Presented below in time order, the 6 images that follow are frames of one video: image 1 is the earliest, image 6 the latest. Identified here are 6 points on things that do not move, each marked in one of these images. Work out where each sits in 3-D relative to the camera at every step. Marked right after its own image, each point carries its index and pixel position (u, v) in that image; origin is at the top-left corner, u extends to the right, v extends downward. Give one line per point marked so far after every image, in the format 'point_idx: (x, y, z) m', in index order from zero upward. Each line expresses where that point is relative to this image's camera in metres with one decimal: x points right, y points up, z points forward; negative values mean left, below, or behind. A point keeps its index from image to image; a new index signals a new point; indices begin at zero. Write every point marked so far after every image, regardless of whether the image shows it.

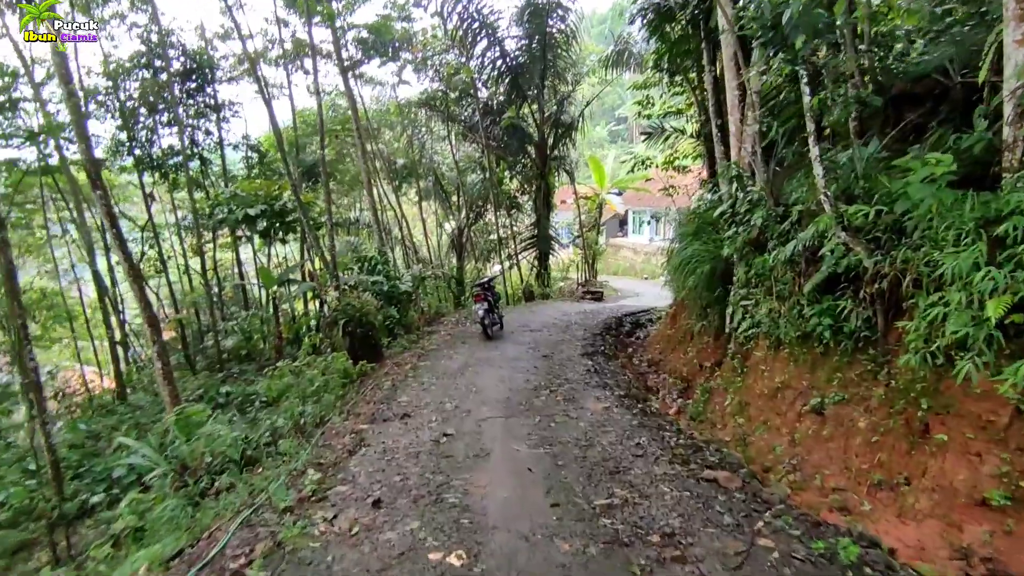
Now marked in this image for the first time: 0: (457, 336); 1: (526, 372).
0: (-0.8, -0.7, +8.3) m
1: (+0.1, -0.8, +5.8) m
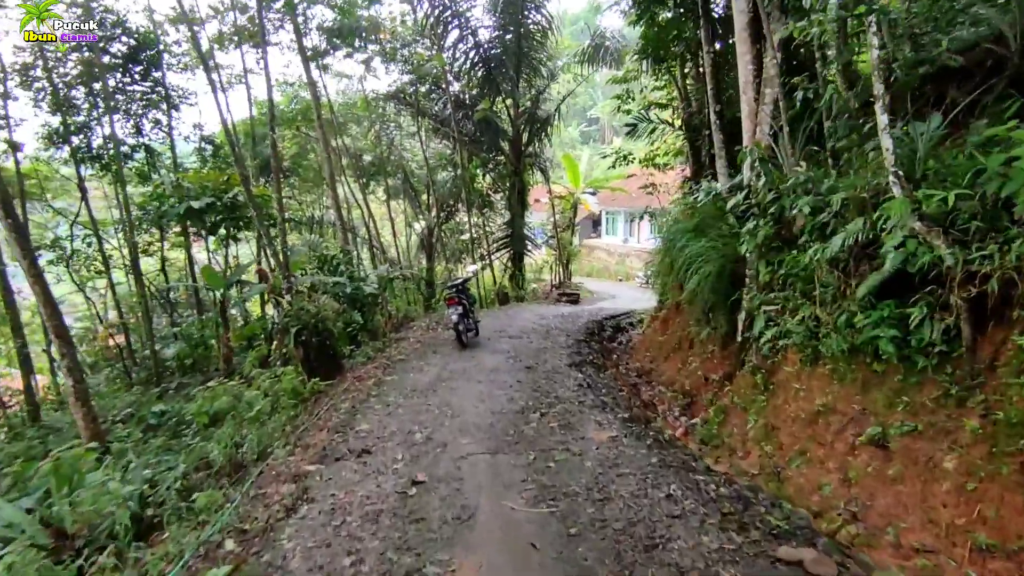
0: (-1.1, -0.7, +7.5) m
1: (0.0, -0.8, +5.0) m
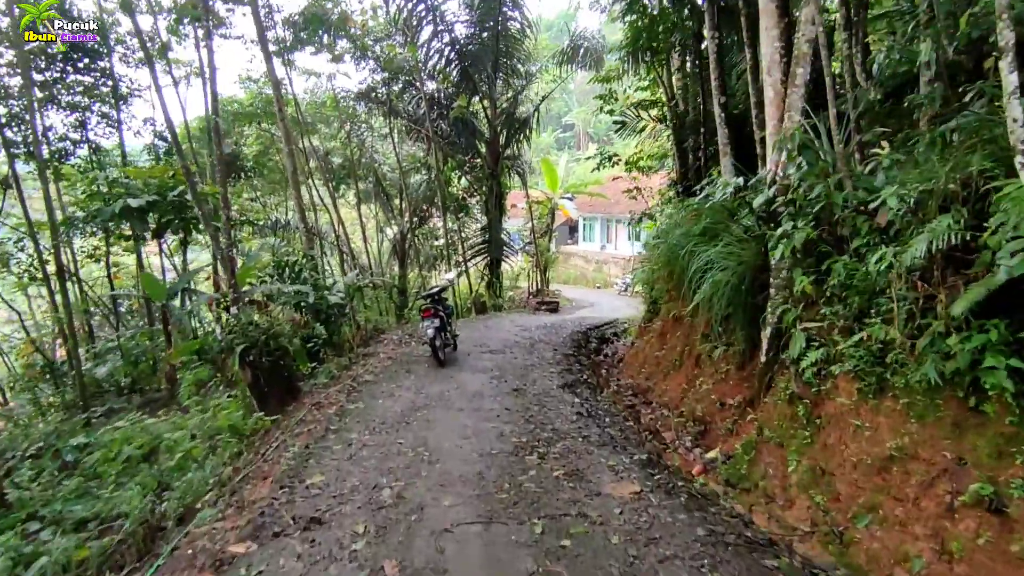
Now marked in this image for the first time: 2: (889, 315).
0: (-1.3, -0.8, +6.7) m
1: (-0.1, -0.9, +4.2) m
2: (+1.9, -0.1, +3.0) m
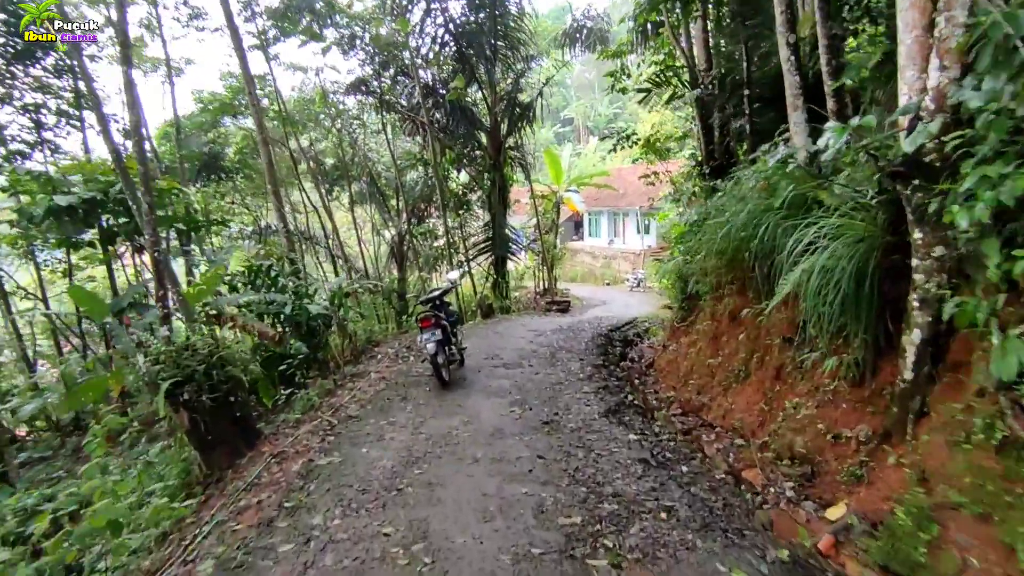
0: (-1.1, -0.9, +5.4) m
1: (+0.1, -0.9, +2.9) m
2: (+2.0, -0.1, +1.7) m
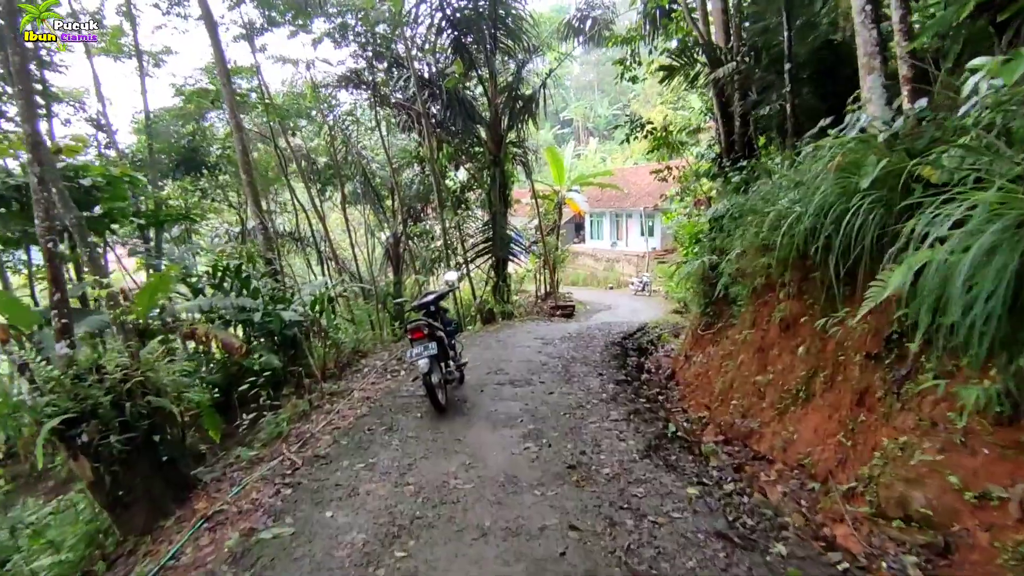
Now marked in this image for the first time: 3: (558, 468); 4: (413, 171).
0: (-1.0, -0.9, +4.4) m
1: (+0.2, -0.9, +2.0) m
2: (+2.1, -0.1, +0.8) m
3: (+0.2, -0.9, +3.0) m
4: (-2.3, +2.8, +13.7) m
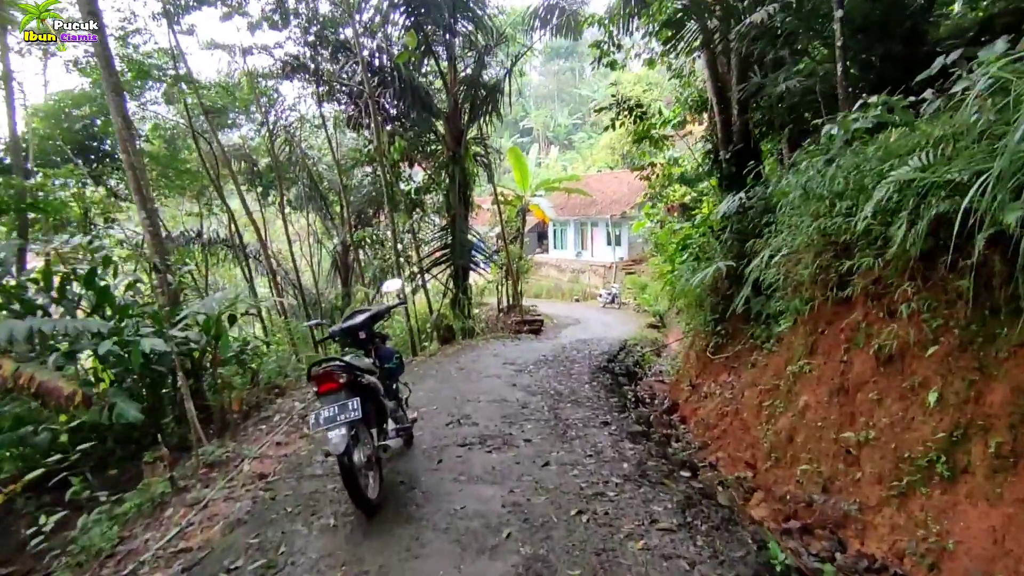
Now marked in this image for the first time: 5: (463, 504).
0: (-1.1, -1.0, +2.7) m
1: (+0.2, -0.9, +0.3) m
2: (+2.3, -0.1, -0.7) m
3: (+0.2, -0.9, +1.4) m
4: (-3.1, +2.5, +11.9) m
5: (-0.2, -0.9, +2.6) m
